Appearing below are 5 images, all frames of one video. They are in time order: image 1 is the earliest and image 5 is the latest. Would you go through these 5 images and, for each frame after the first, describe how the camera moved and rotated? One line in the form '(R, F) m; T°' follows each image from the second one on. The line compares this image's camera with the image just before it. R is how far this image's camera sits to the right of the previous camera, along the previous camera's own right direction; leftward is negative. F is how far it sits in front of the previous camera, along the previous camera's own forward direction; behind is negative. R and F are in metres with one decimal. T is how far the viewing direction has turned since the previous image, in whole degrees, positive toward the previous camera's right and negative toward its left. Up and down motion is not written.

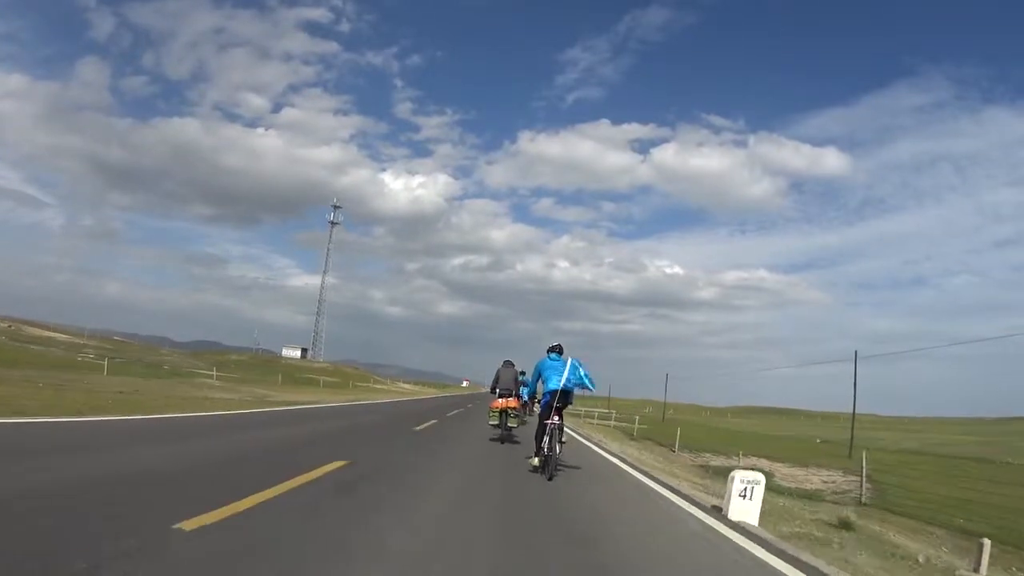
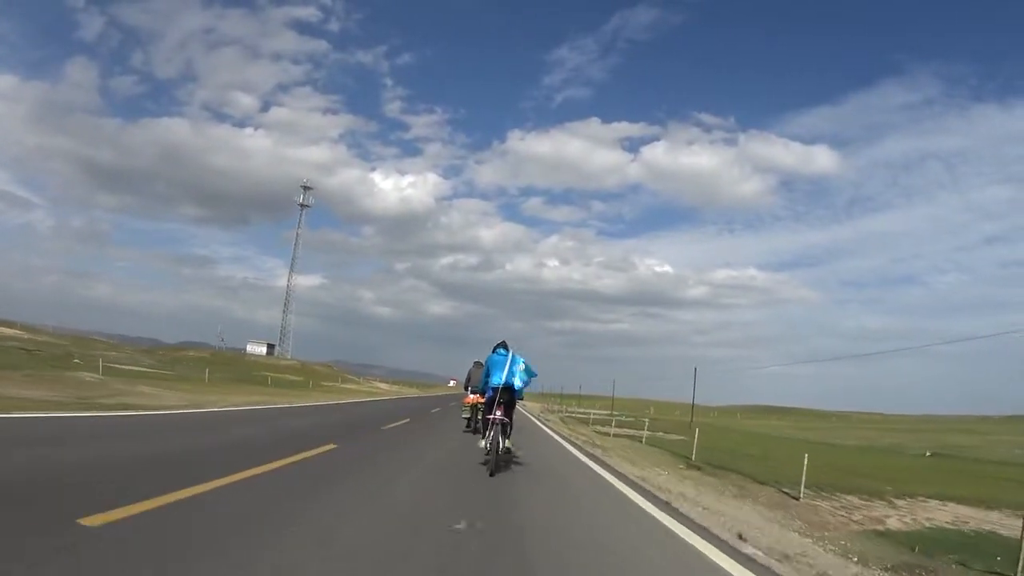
(+0.6, +0.7) m; +1°
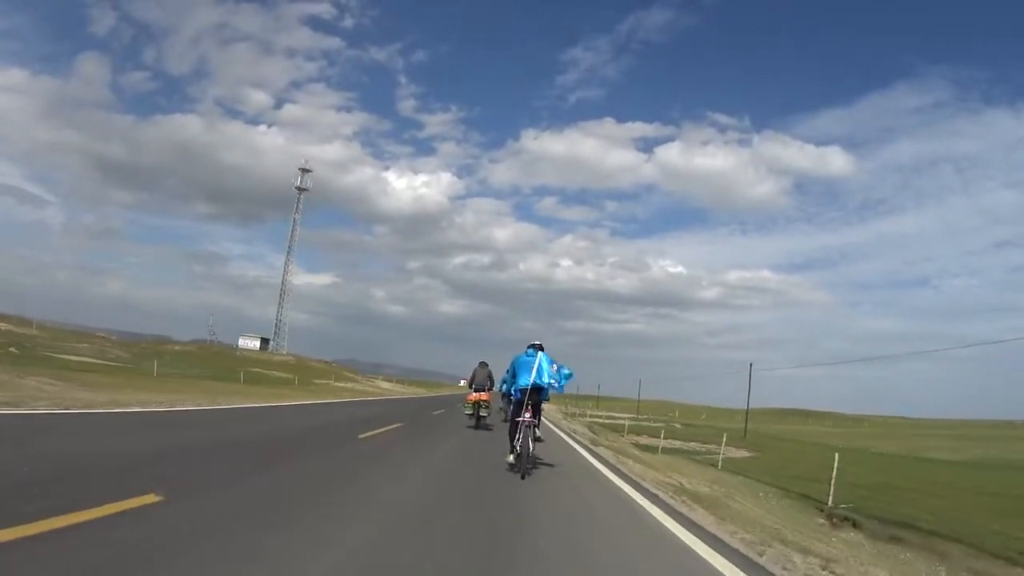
(-0.1, +2.3) m; -1°
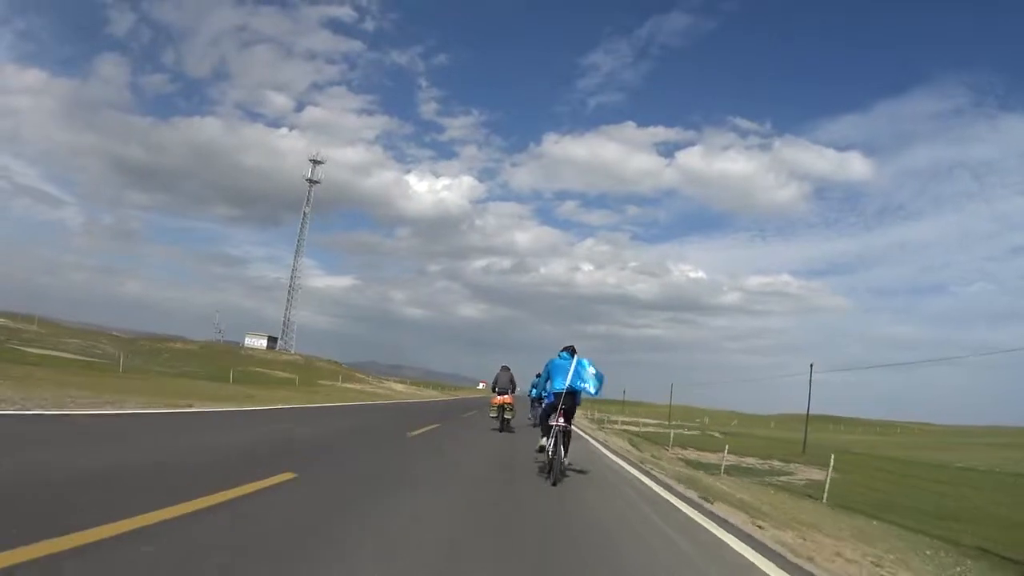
(0.0, +1.5) m; -1°
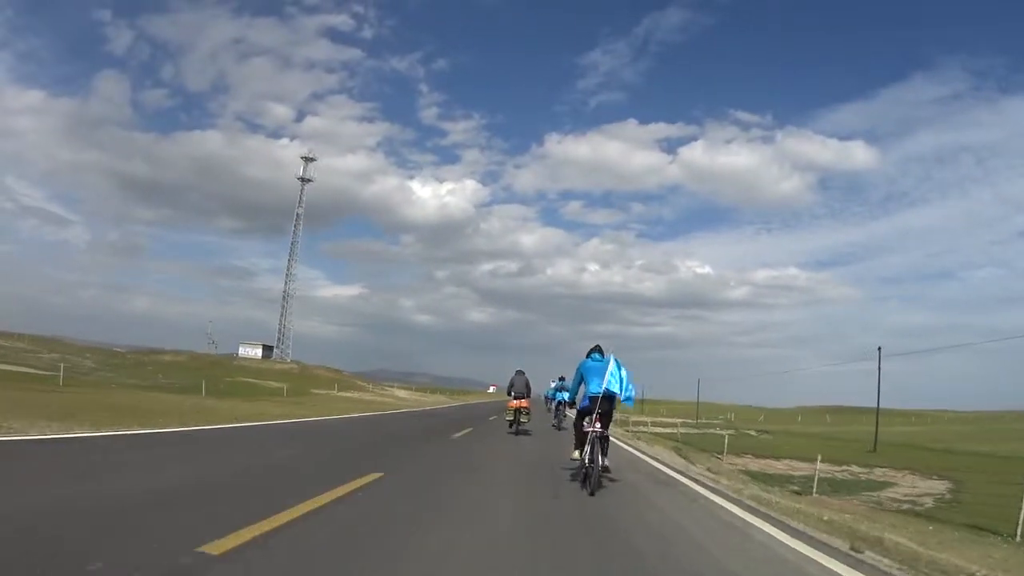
(0.0, +1.5) m; -1°
